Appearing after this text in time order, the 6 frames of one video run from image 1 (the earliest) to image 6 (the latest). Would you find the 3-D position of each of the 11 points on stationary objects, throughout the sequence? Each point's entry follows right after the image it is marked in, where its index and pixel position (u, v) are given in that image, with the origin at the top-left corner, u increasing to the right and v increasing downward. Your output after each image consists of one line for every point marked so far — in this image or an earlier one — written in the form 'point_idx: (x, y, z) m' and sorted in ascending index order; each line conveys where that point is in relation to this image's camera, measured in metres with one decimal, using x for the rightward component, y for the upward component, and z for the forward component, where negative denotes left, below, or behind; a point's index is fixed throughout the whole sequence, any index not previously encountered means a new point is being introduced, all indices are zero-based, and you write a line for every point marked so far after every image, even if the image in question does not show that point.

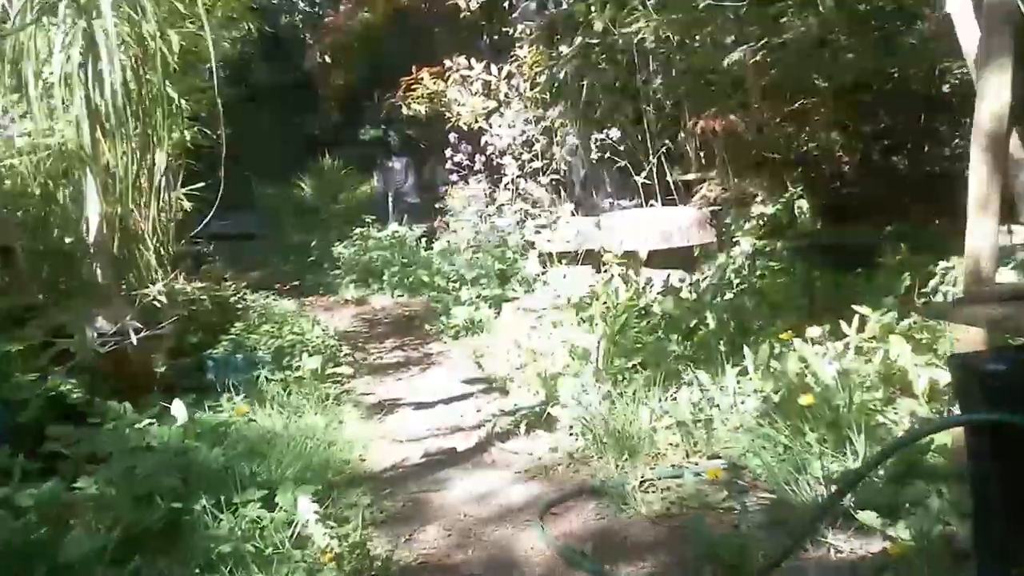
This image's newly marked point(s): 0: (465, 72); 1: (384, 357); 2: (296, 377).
0: (-0.2, +1.0, +6.8) m
1: (-0.4, -0.2, +4.6) m
2: (-0.5, -0.2, +3.4) m
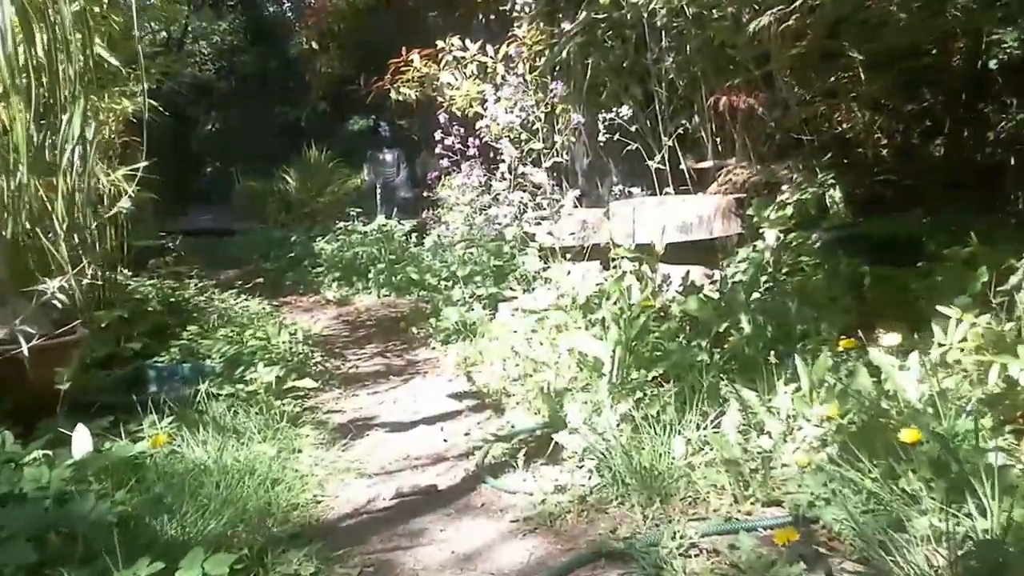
0: (-0.2, +1.0, +6.3) m
1: (-0.4, -0.2, +4.0) m
2: (-0.5, -0.2, +2.8) m
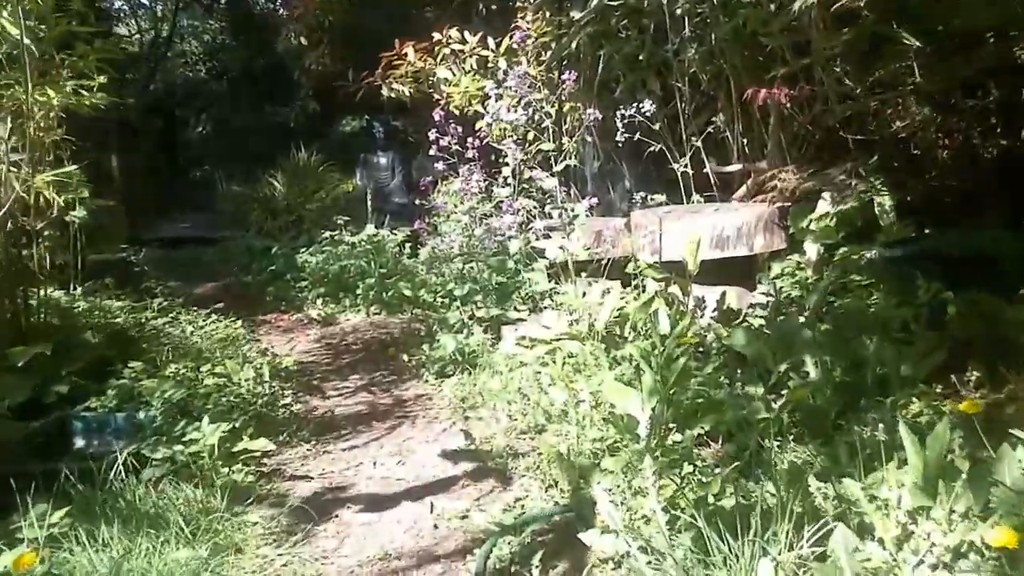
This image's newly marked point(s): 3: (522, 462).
0: (-0.2, +1.0, +5.7) m
1: (-0.4, -0.3, +3.4) m
2: (-0.5, -0.3, +2.2) m
3: (0.0, -0.3, +2.3) m
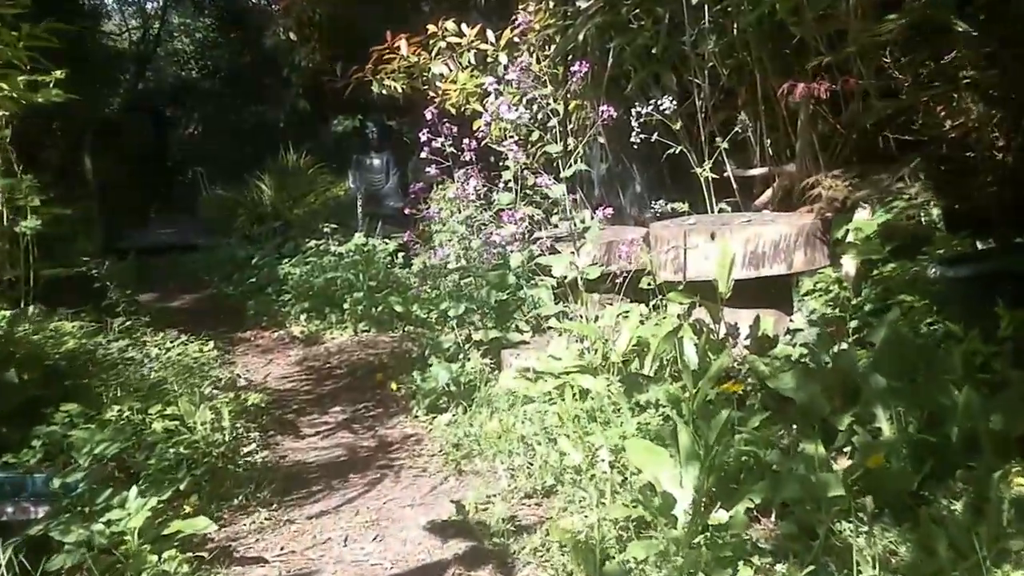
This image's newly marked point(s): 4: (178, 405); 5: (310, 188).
0: (-0.2, +0.9, +5.2) m
1: (-0.4, -0.3, +2.9) m
2: (-0.5, -0.3, +1.8) m
3: (0.0, -0.3, +1.9) m
4: (-0.7, -0.2, +2.8) m
5: (-1.1, +0.5, +7.6) m
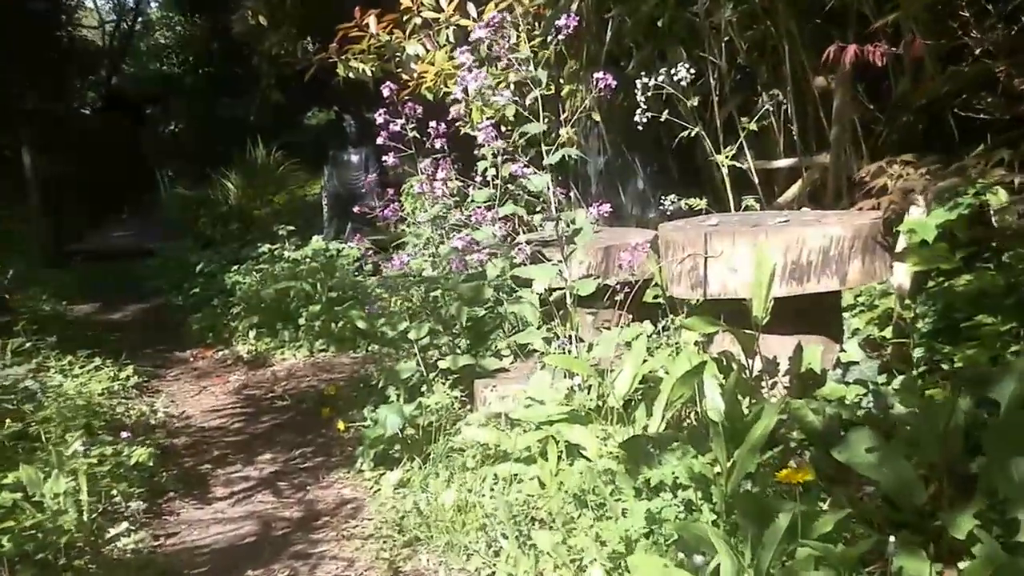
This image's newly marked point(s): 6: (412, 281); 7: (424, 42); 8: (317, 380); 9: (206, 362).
0: (-0.3, +0.9, +4.5) m
1: (-0.4, -0.4, +2.2) m
2: (-0.6, -0.3, +1.1) m
3: (0.0, -0.4, +1.2) m
4: (-0.7, -0.3, +2.1) m
5: (-1.1, +0.5, +6.9) m
6: (-0.2, 0.0, +3.4) m
7: (-0.3, +0.8, +4.6) m
8: (-0.5, -0.2, +3.7) m
9: (-0.9, -0.2, +4.2) m
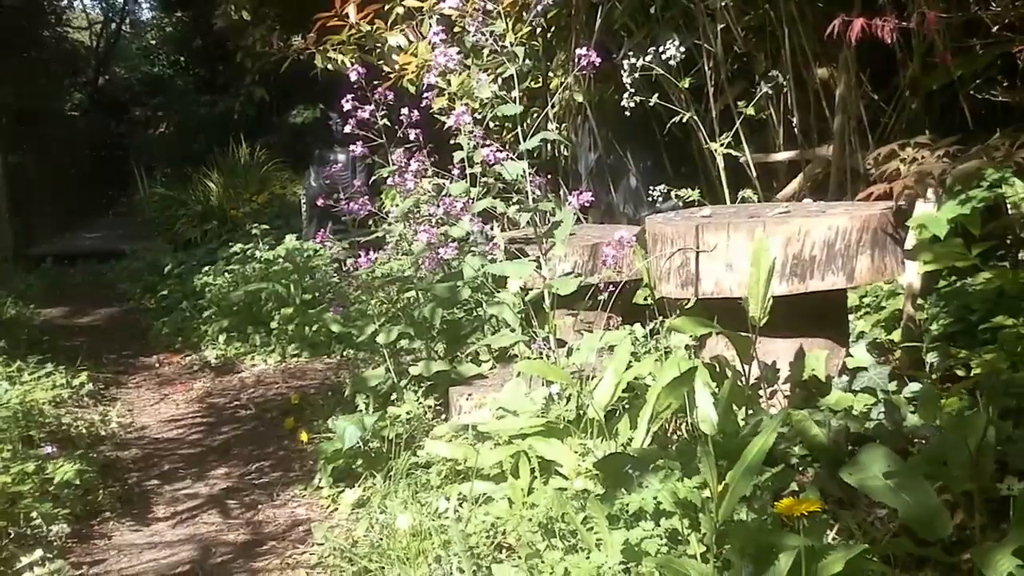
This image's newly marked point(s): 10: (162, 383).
0: (-0.3, +0.9, +4.3) m
1: (-0.5, -0.4, +2.0) m
2: (-0.6, -0.3, +0.8) m
3: (-0.1, -0.4, +0.9) m
4: (-0.8, -0.3, +1.9) m
5: (-1.2, +0.5, +6.6) m
6: (-0.3, 0.0, +3.1) m
7: (-0.3, +0.8, +4.4) m
8: (-0.5, -0.2, +3.5) m
9: (-0.9, -0.2, +3.9) m
10: (-0.9, -0.2, +3.7) m
